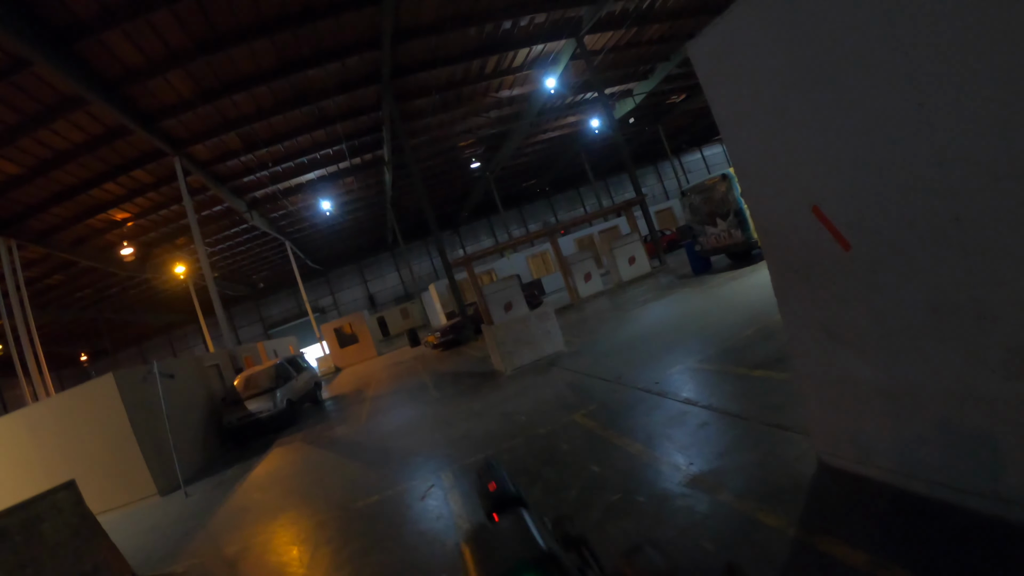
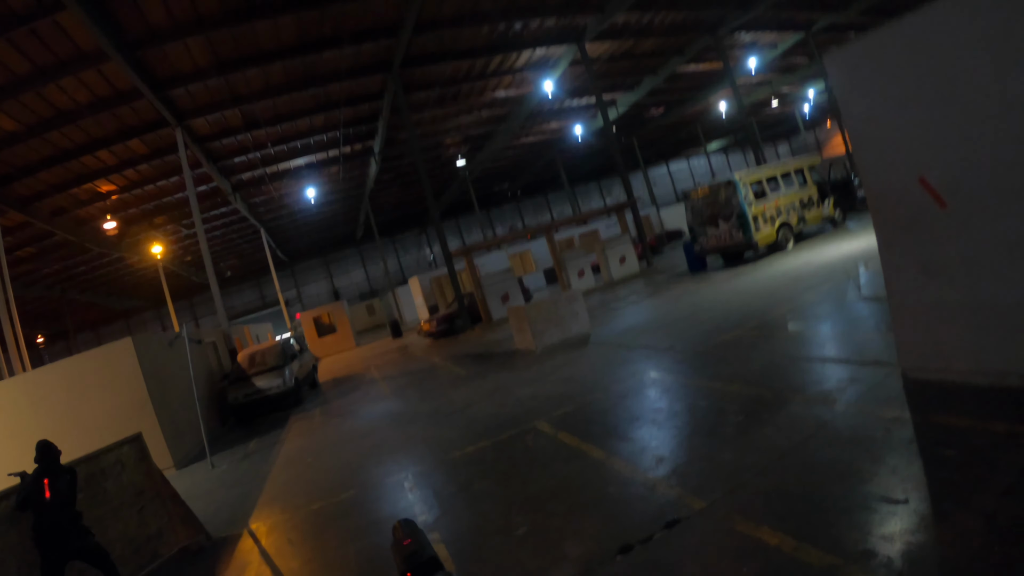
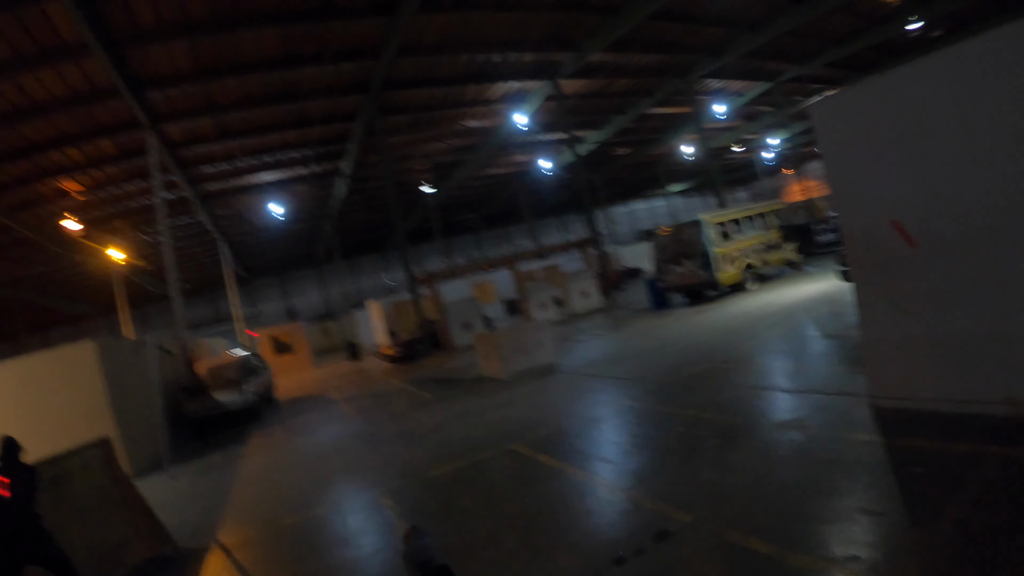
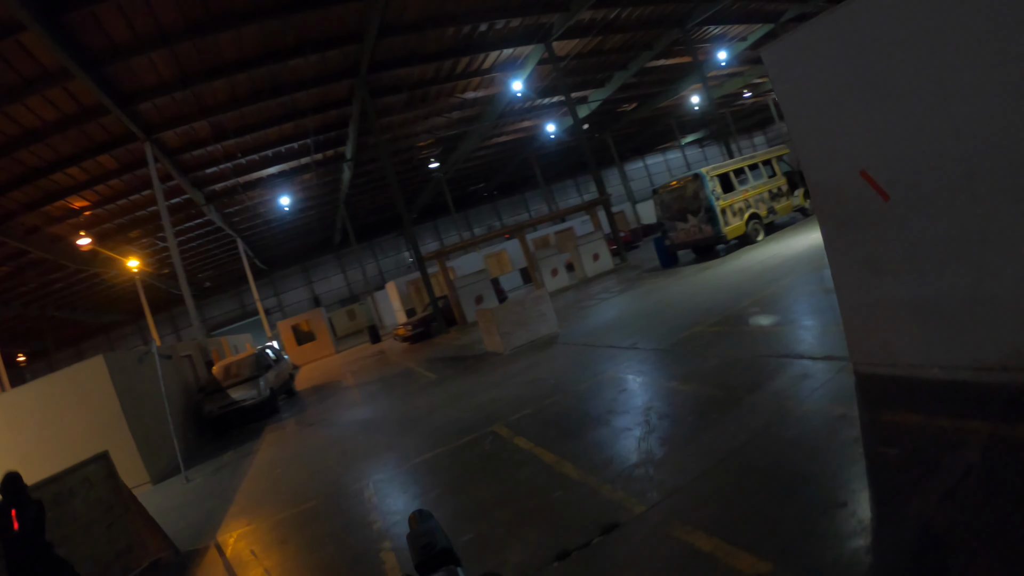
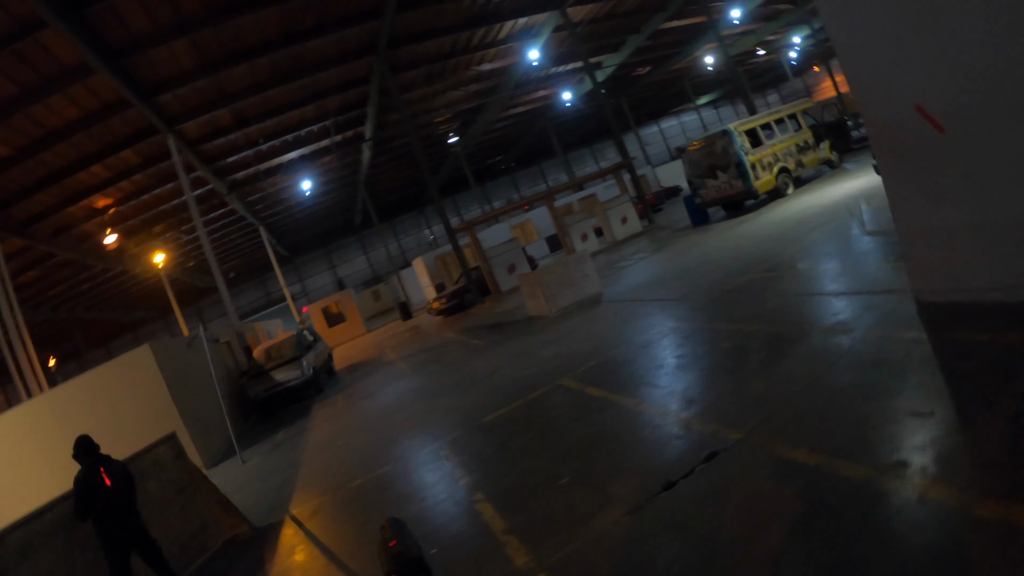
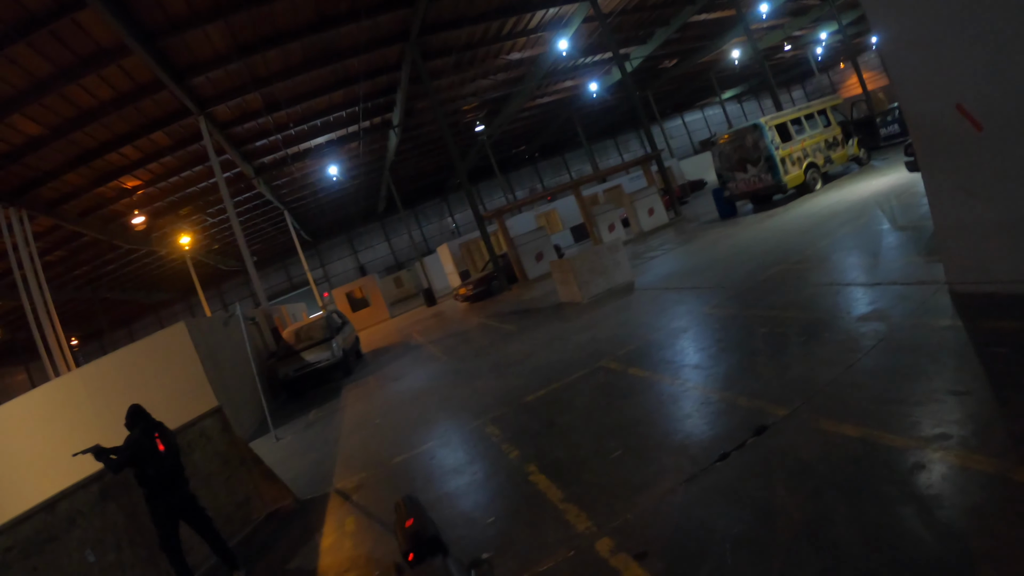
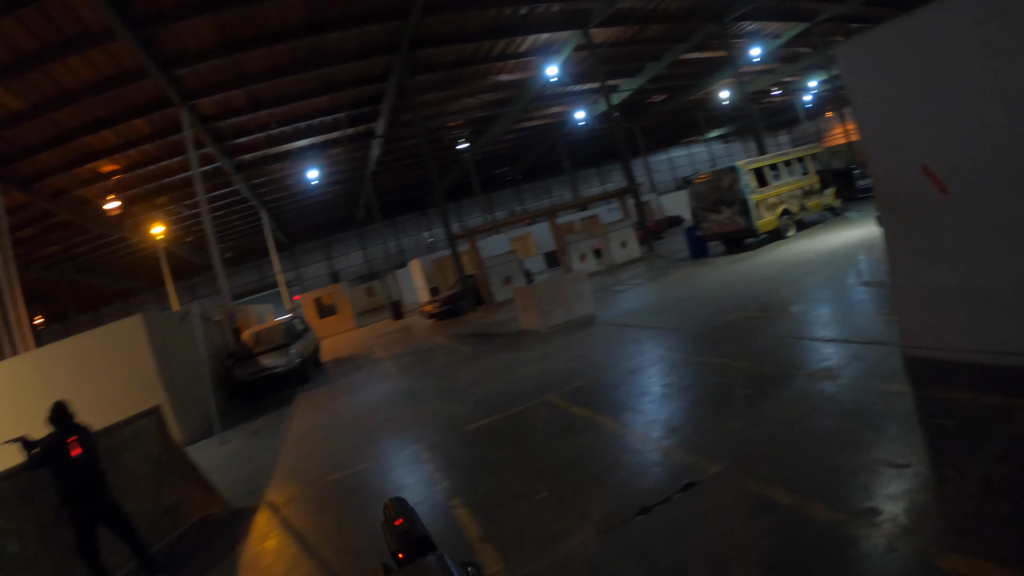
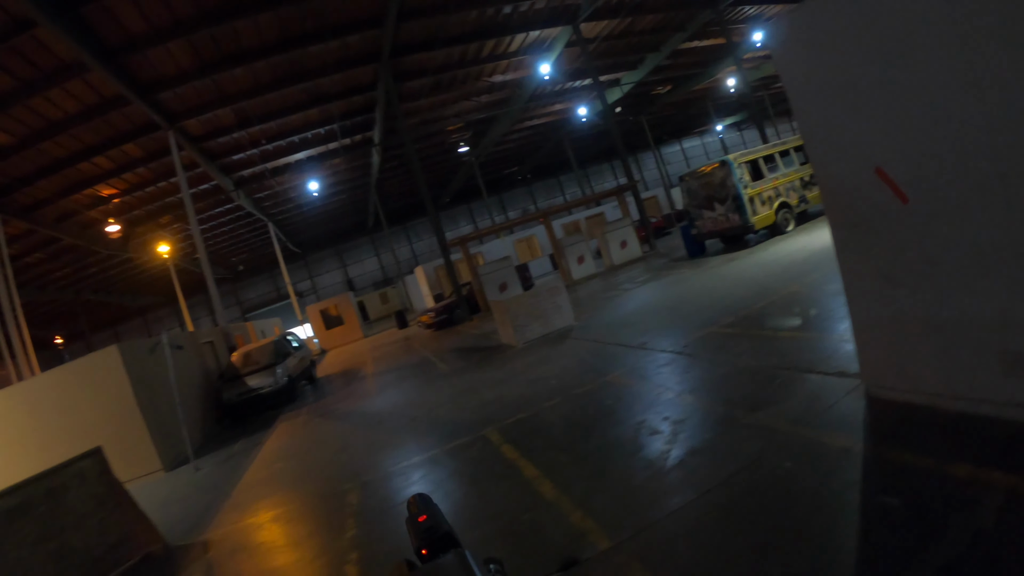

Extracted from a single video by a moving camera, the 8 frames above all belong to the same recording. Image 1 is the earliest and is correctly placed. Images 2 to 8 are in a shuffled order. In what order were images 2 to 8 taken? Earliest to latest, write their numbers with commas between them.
8, 4, 7, 6, 5, 2, 3
